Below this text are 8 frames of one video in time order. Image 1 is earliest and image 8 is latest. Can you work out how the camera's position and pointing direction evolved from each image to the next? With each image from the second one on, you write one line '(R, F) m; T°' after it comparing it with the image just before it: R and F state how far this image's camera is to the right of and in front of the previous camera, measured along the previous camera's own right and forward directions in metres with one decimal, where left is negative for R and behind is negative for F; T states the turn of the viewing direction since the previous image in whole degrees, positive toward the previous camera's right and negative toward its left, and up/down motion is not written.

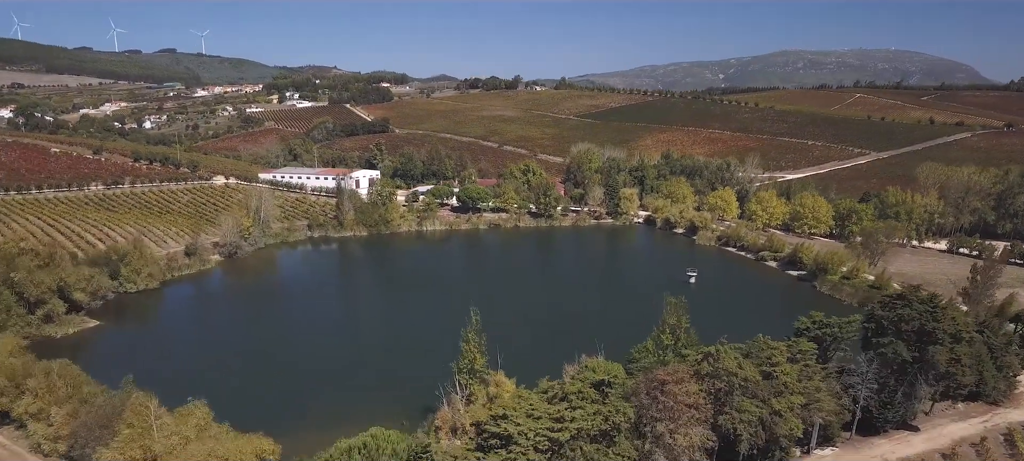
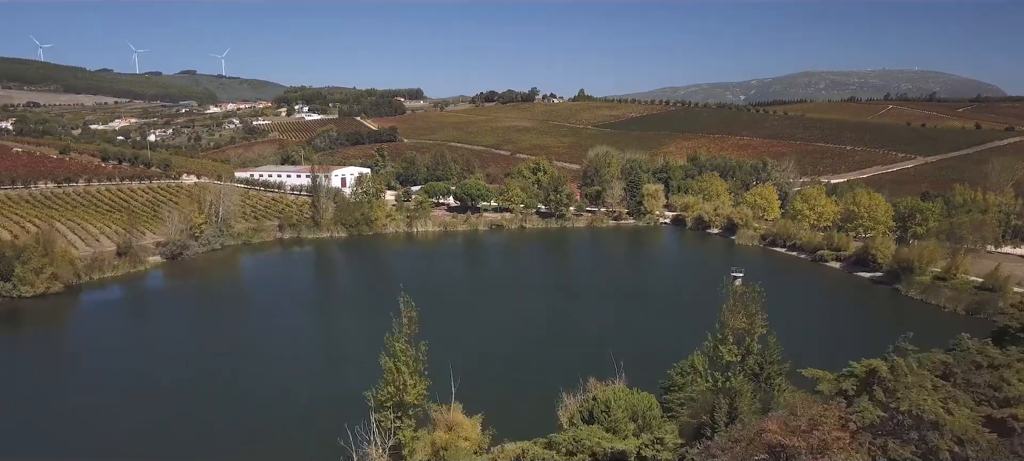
(+1.5, +10.5) m; -2°
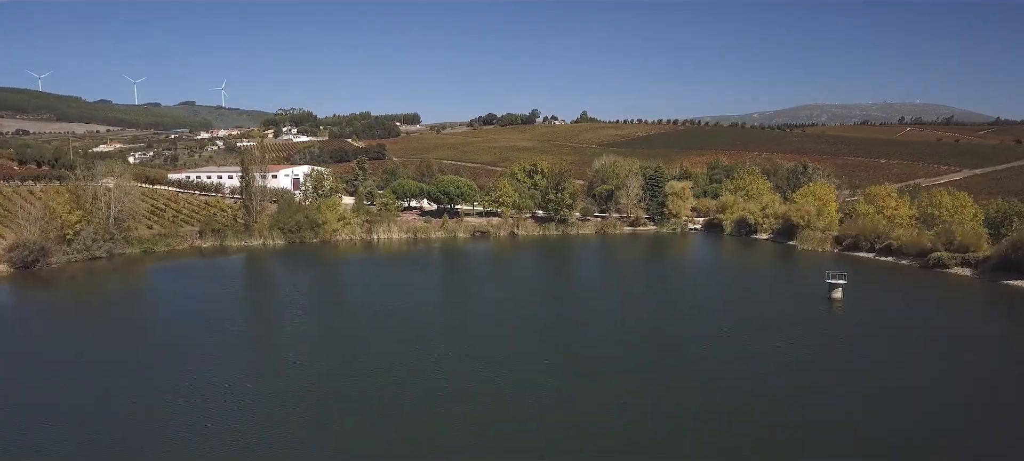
(+1.1, +14.0) m; 0°
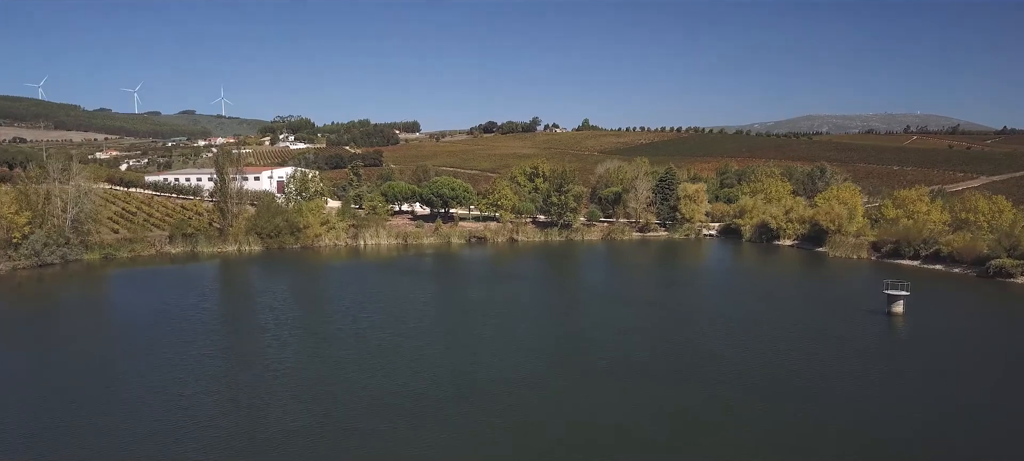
(+0.1, +4.1) m; 0°
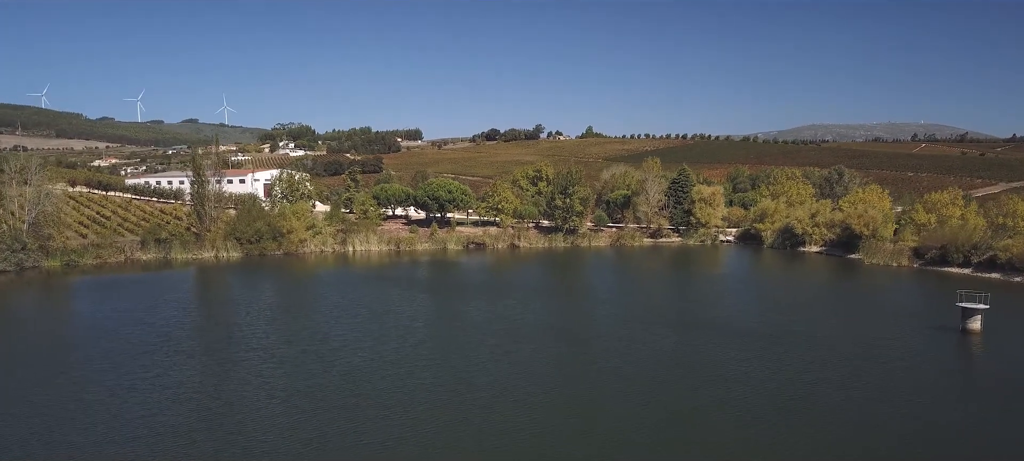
(+0.1, +3.5) m; 0°
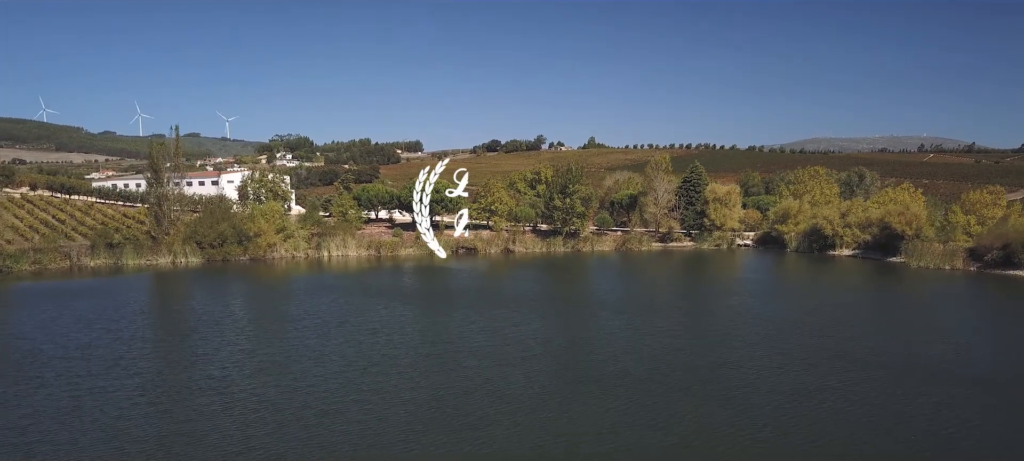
(+0.5, +4.3) m; 0°
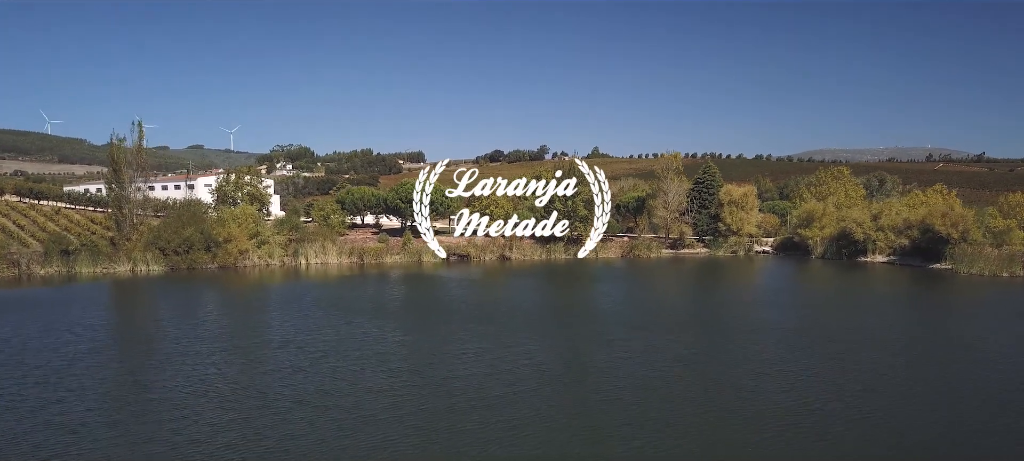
(+0.4, +3.4) m; 0°
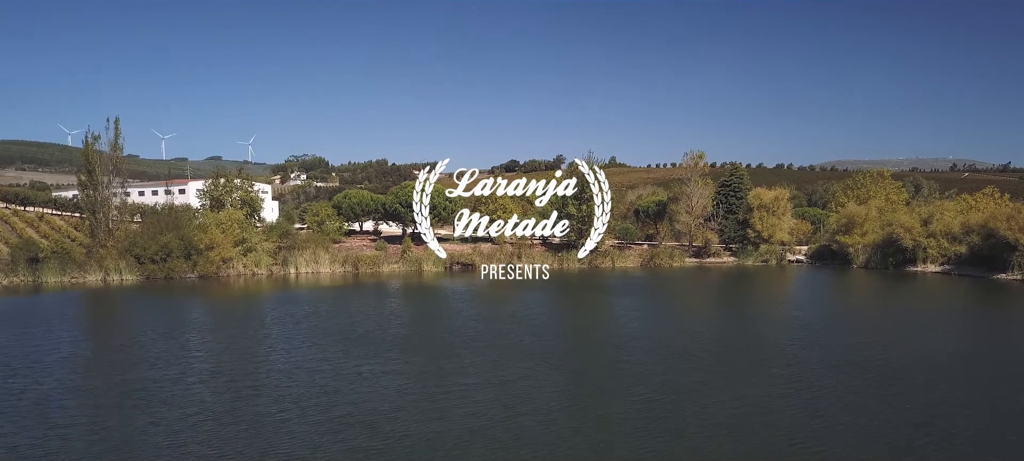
(+0.4, +3.0) m; -1°
